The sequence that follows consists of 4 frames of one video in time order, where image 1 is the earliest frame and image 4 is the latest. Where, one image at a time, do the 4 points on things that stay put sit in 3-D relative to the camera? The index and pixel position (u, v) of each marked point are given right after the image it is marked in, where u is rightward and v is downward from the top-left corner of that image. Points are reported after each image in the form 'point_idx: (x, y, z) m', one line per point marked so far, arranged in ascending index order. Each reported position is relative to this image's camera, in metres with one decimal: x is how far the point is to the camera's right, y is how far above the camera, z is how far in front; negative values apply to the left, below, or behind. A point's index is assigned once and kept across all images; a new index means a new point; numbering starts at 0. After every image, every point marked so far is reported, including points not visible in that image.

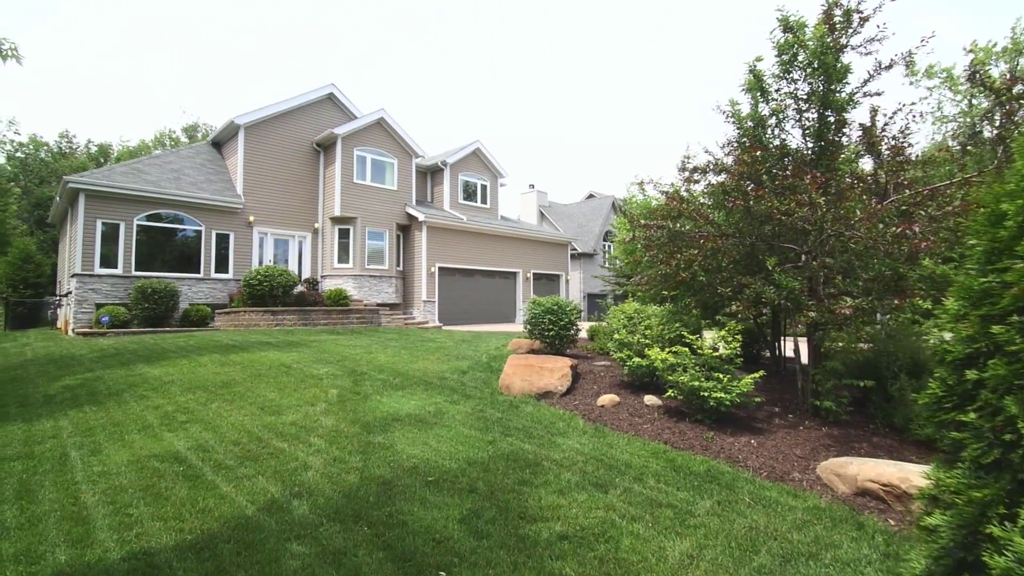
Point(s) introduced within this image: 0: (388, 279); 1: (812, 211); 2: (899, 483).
0: (-4.7, +0.3, +16.0) m
1: (+3.4, +0.9, +4.9) m
2: (+3.1, -1.6, +3.4) m
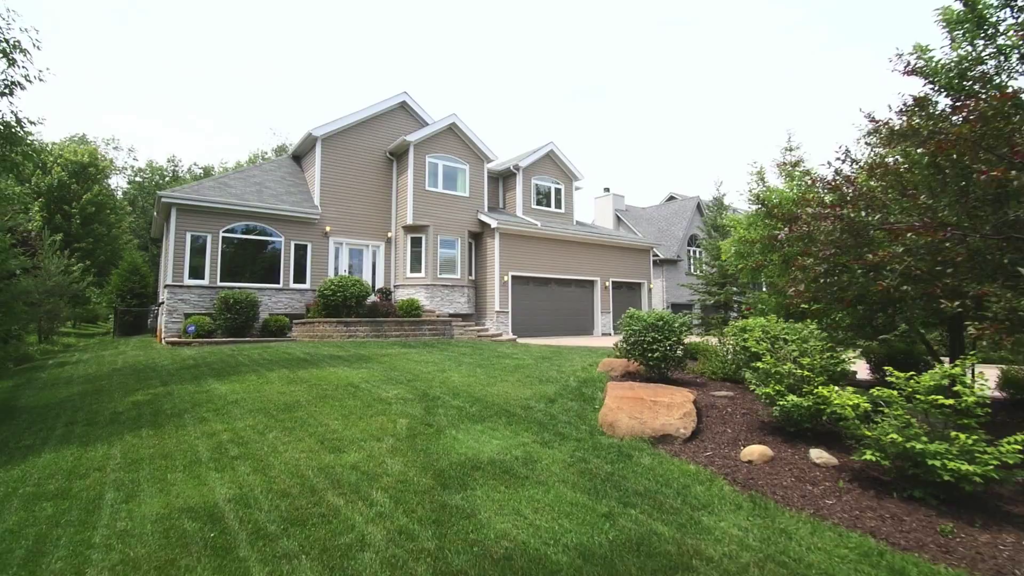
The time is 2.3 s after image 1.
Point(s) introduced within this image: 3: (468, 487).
0: (-1.9, 0.0, +15.4) m
1: (+4.4, +0.8, +3.1) m
2: (+3.8, -1.6, +1.7) m
3: (-0.4, -1.6, +3.5) m
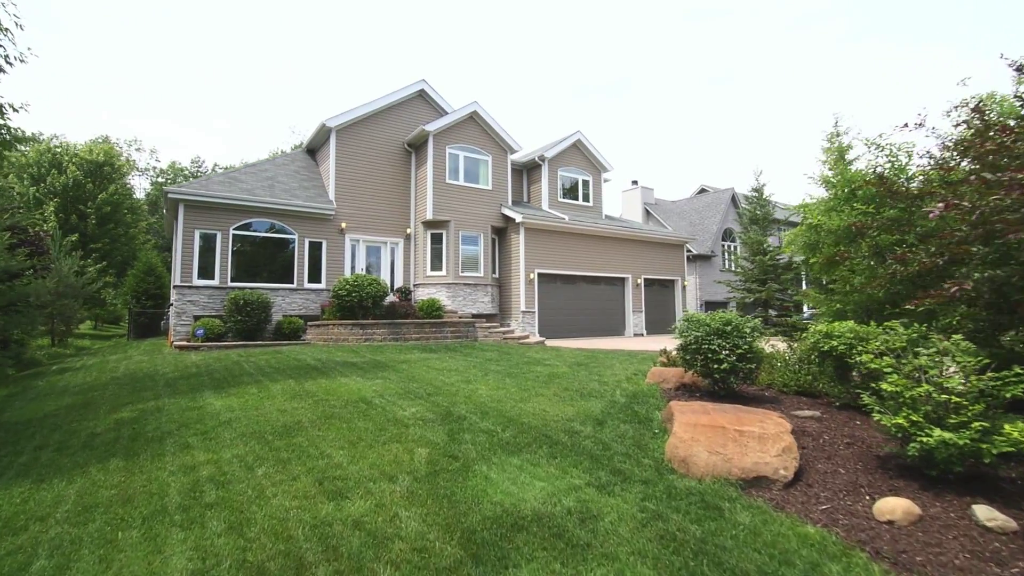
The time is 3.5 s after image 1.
0: (-1.0, 0.0, +14.4) m
1: (+4.7, +0.8, +1.9) m
2: (+4.1, -1.6, +0.5) m
3: (0.0, -1.6, +2.6) m
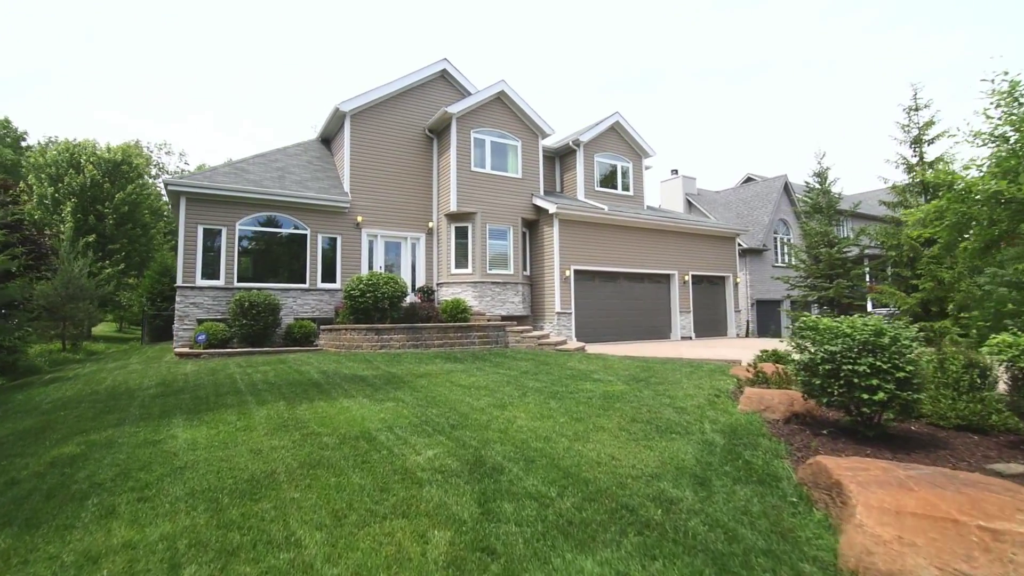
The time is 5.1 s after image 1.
0: (0.0, 0.0, +13.0) m
1: (+5.0, +0.9, +0.1) m
2: (+4.3, -1.5, -1.2) m
3: (+0.3, -1.6, +1.1) m
